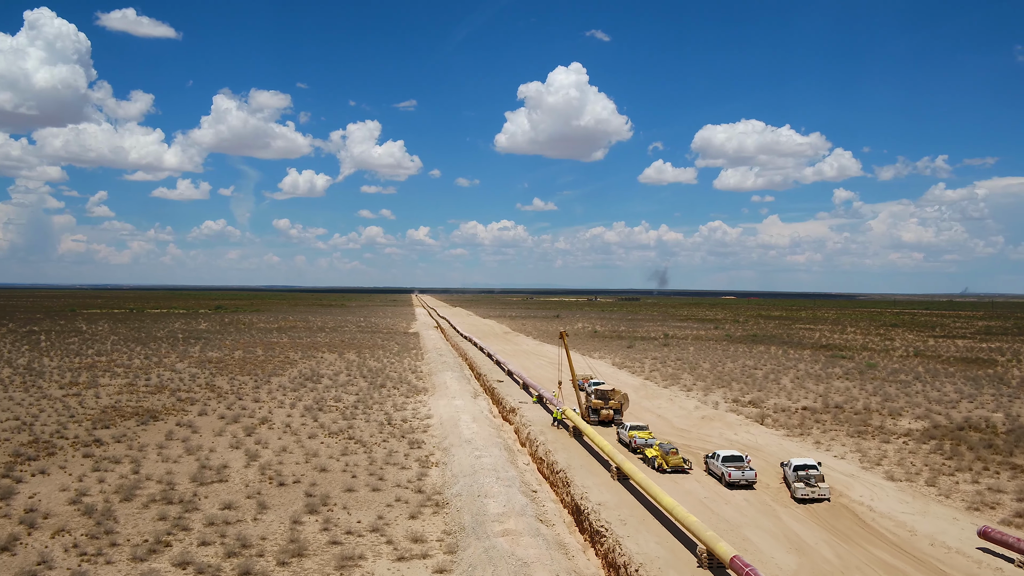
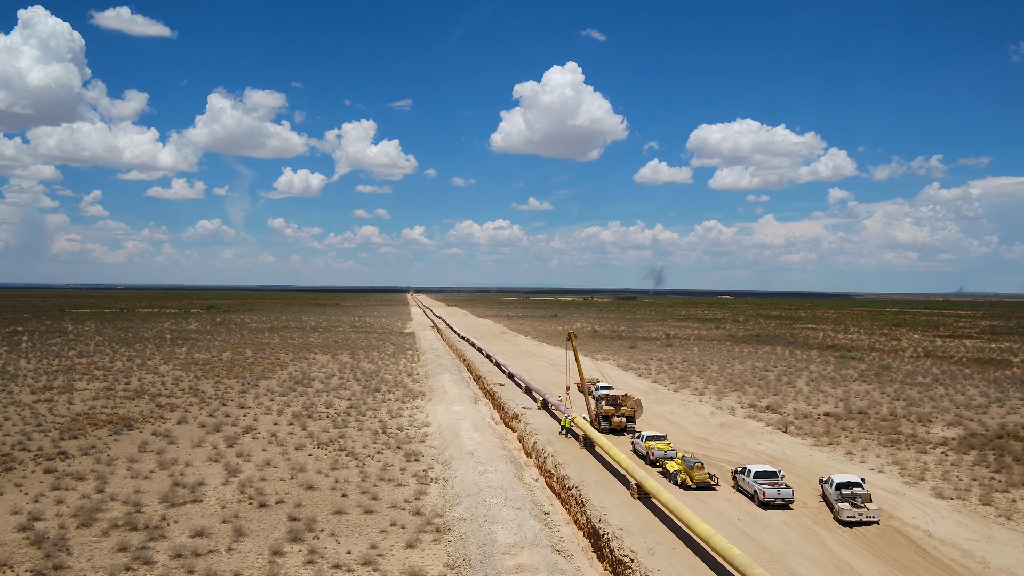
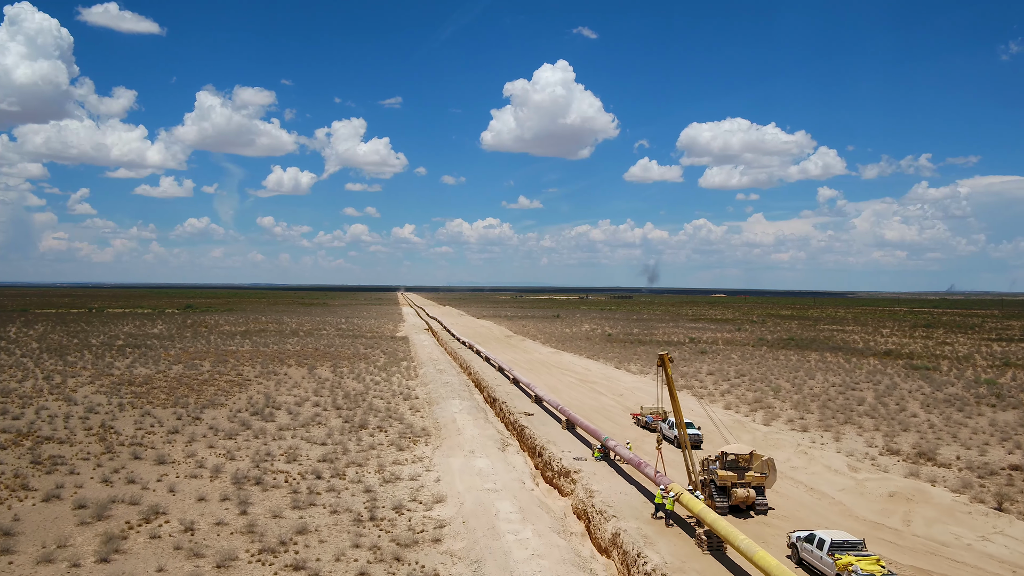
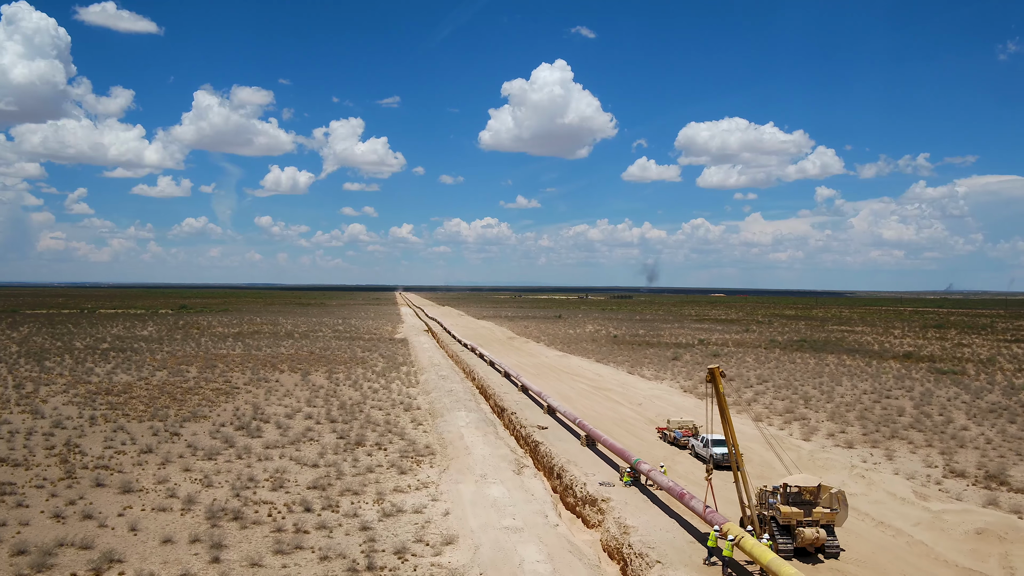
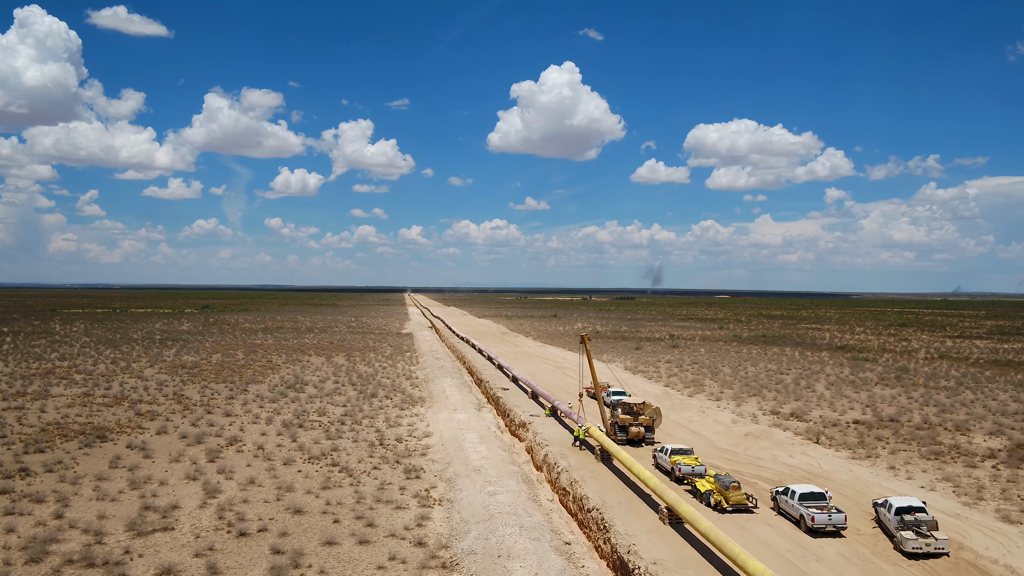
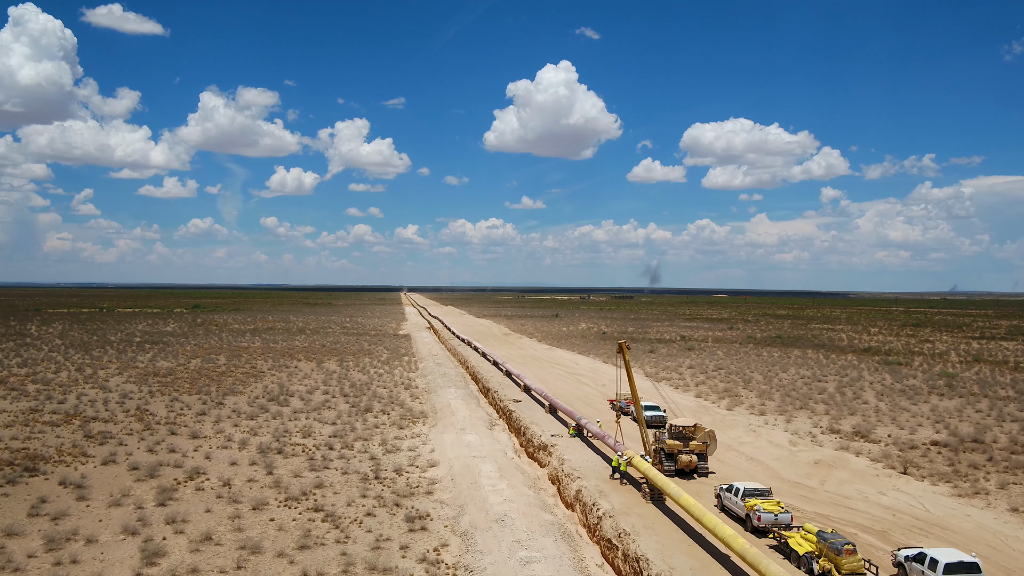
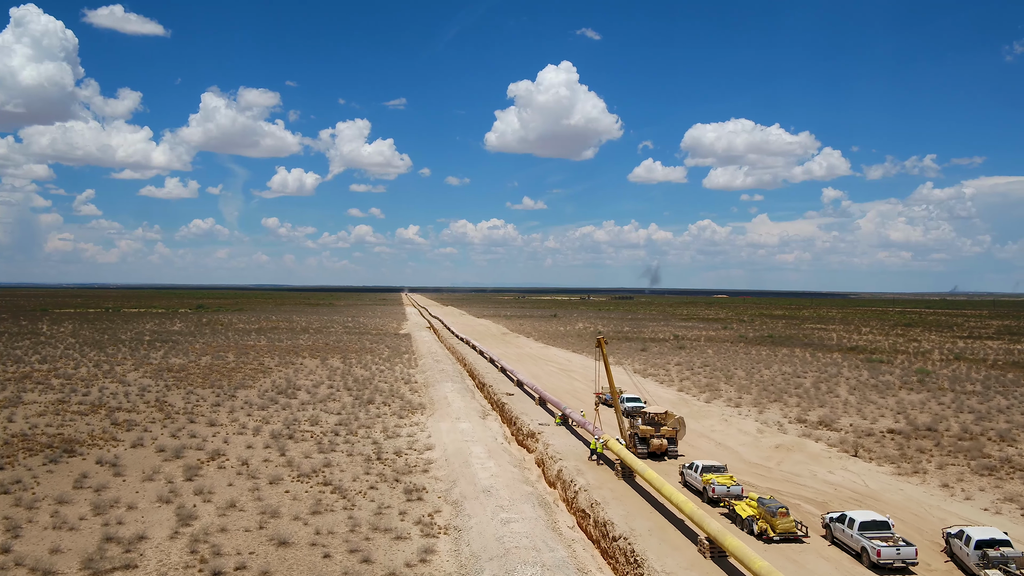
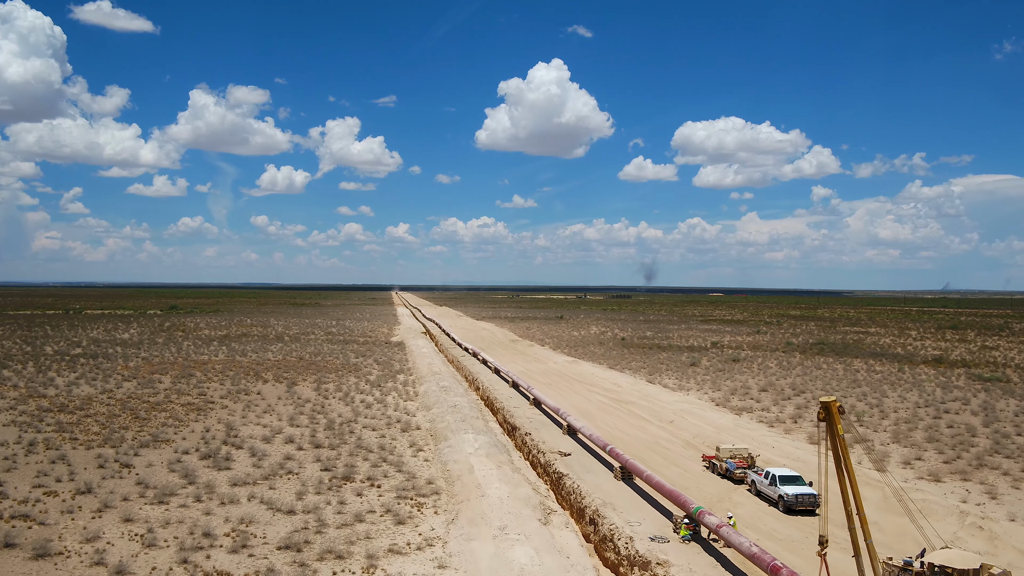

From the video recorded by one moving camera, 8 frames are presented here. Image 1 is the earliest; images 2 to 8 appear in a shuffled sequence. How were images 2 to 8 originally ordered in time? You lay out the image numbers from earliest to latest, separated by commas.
2, 5, 7, 6, 3, 4, 8
